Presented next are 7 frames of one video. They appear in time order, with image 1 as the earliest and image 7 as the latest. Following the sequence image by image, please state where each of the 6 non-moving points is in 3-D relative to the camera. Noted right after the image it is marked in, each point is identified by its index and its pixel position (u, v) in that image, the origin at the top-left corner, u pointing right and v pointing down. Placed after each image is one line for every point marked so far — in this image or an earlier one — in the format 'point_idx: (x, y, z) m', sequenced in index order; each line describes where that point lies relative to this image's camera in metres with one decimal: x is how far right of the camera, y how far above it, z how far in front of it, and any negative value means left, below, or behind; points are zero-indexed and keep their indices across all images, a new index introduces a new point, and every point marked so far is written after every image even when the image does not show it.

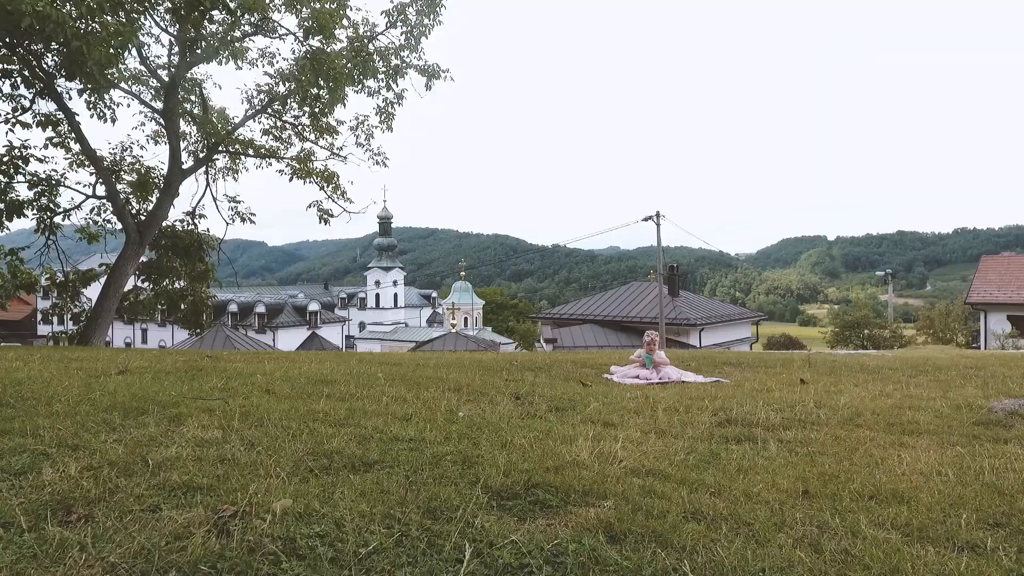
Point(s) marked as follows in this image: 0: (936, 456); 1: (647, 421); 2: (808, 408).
0: (+2.8, -1.1, +4.5) m
1: (+1.1, -1.1, +5.7) m
2: (+2.7, -1.1, +6.5) m
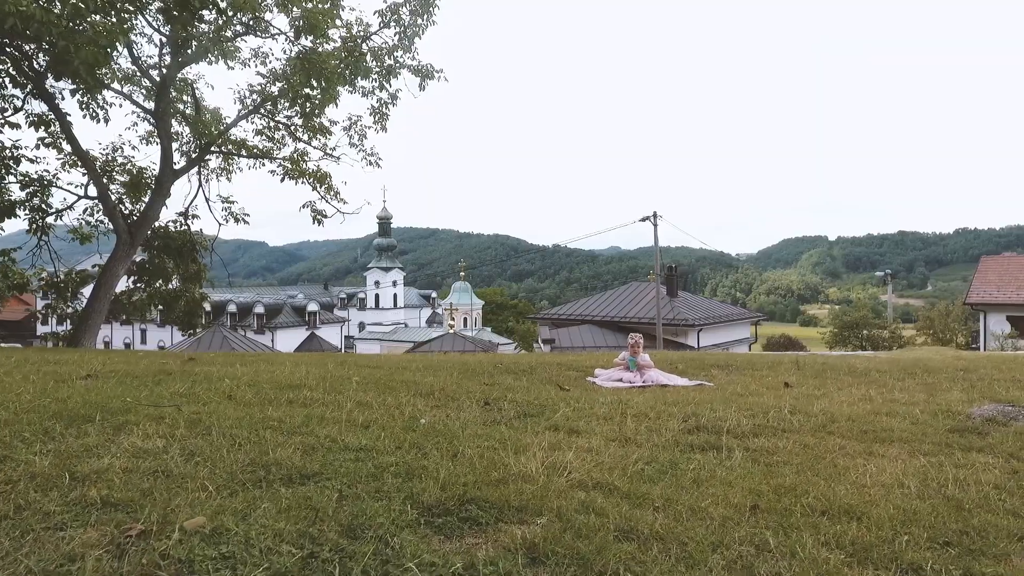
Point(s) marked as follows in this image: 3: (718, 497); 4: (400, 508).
0: (+2.5, -1.1, +4.3) m
1: (+0.8, -1.1, +5.5) m
2: (+2.5, -1.2, +6.3) m
3: (+1.0, -1.1, +3.5) m
4: (-0.5, -1.0, +3.0) m
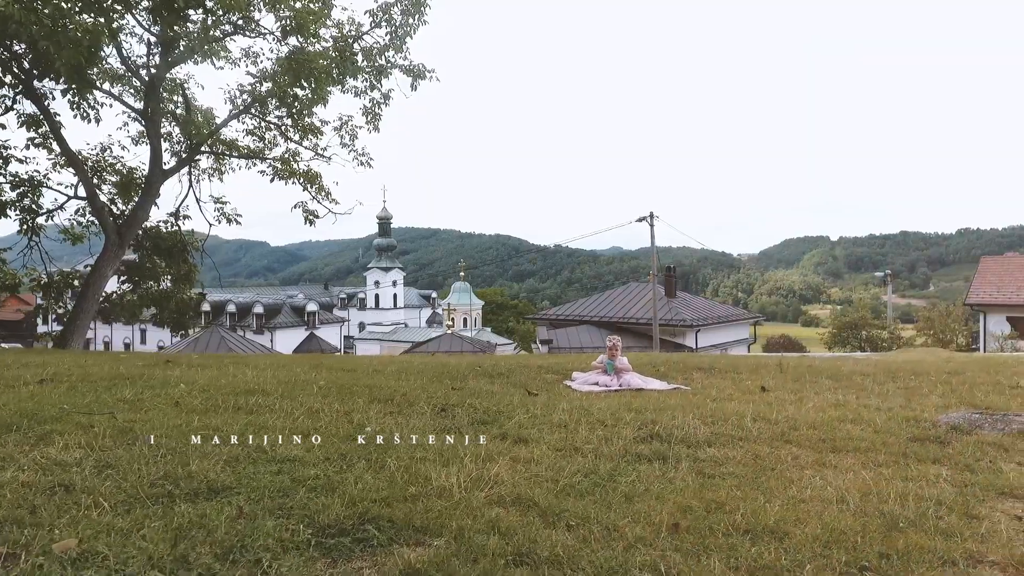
0: (+2.1, -1.2, +4.2) m
1: (+0.4, -1.2, +5.4) m
2: (+2.0, -1.2, +6.2) m
3: (+0.6, -1.1, +3.3) m
4: (-0.9, -1.0, +2.9) m
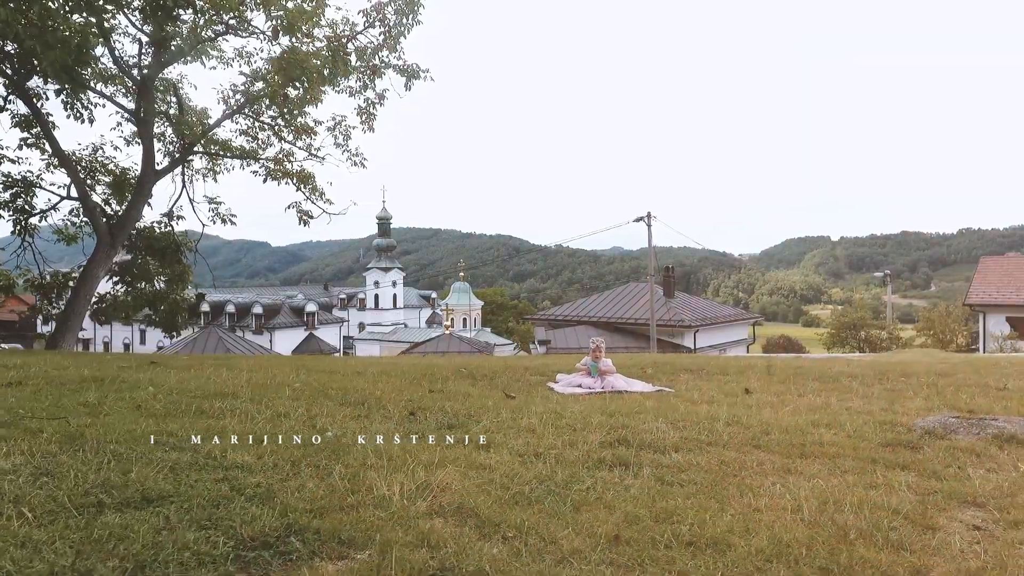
0: (+1.8, -1.2, +4.1) m
1: (+0.1, -1.2, +5.3) m
2: (+1.8, -1.2, +6.1) m
3: (+0.3, -1.1, +3.2) m
4: (-1.2, -1.0, +2.8) m
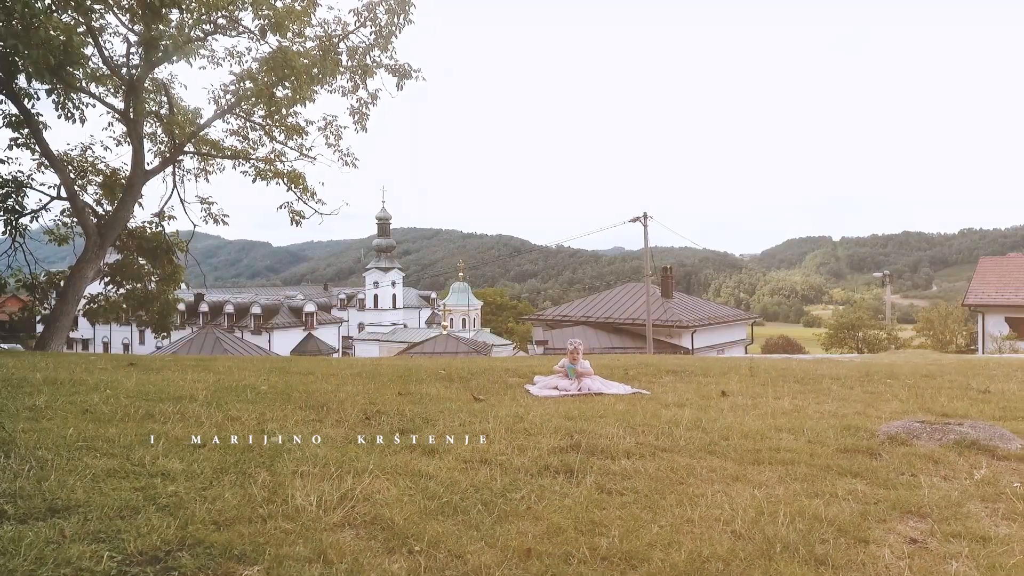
0: (+1.4, -1.2, +3.9) m
1: (-0.3, -1.2, +5.2) m
2: (+1.4, -1.2, +5.9) m
3: (0.0, -1.1, +3.1) m
4: (-1.6, -1.0, +2.7) m
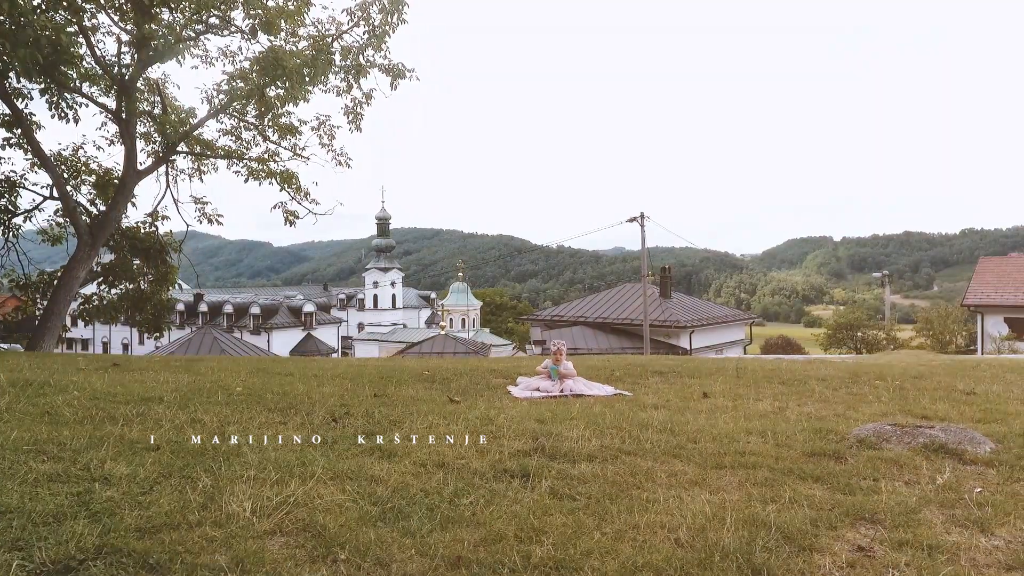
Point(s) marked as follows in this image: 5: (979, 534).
0: (+1.1, -1.2, +3.8) m
1: (-0.5, -1.2, +5.1) m
2: (+1.1, -1.2, +5.9) m
3: (-0.3, -1.1, +3.0) m
4: (-1.9, -1.0, +2.6) m
5: (+2.3, -1.2, +3.3) m
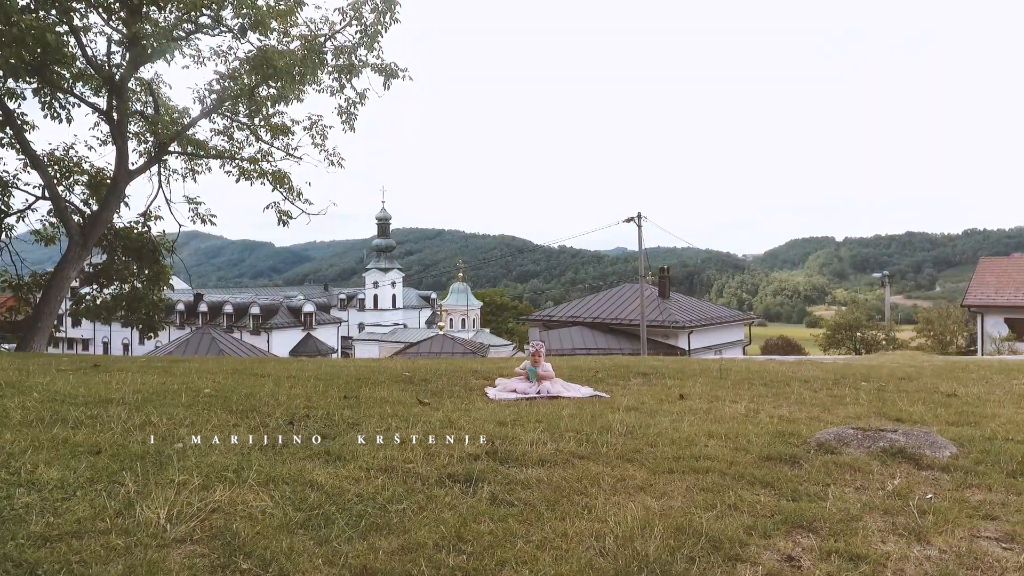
0: (+0.7, -1.2, +3.8) m
1: (-0.9, -1.2, +5.0) m
2: (+0.8, -1.2, +5.8) m
3: (-0.7, -1.1, +2.9) m
4: (-2.2, -1.0, +2.5) m
5: (+1.9, -1.2, +3.2) m
